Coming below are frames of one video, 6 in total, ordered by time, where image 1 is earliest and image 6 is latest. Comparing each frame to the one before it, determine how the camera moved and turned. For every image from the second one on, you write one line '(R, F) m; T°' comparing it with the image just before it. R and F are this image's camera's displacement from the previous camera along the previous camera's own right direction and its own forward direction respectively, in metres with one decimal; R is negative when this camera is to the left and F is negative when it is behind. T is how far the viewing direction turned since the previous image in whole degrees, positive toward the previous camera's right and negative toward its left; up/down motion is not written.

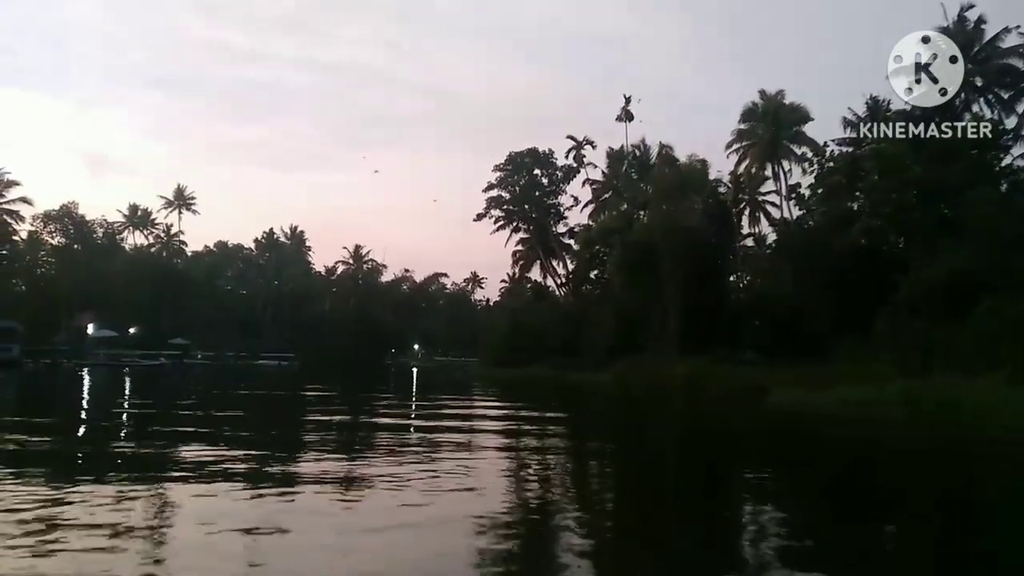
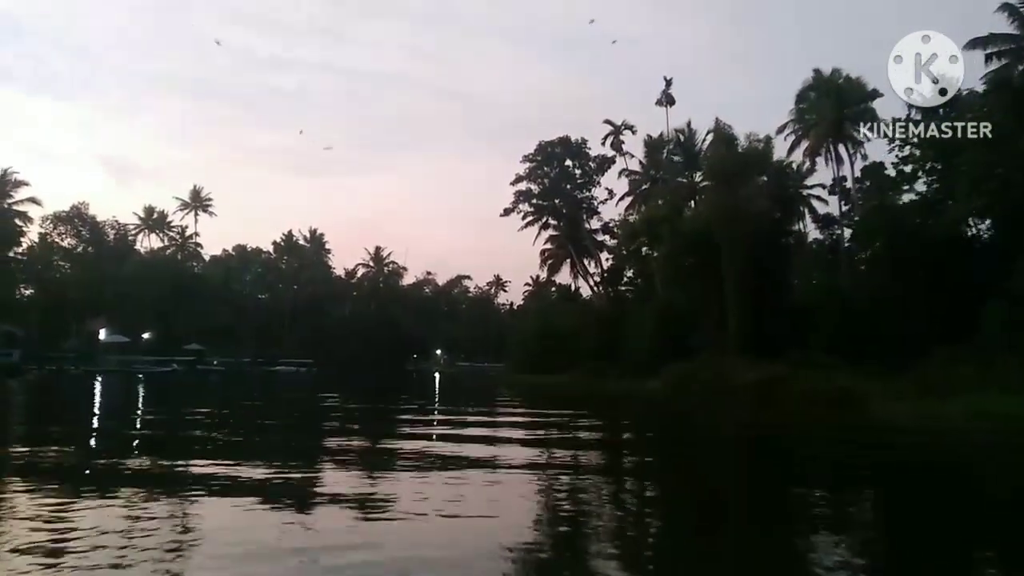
(-0.2, +1.3) m; -2°
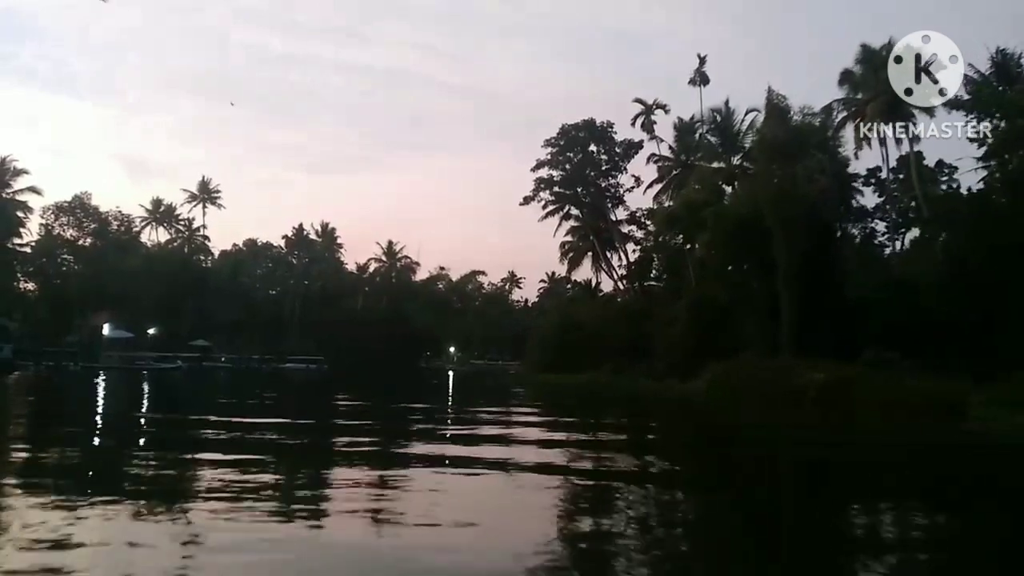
(-0.2, +1.0) m; -1°
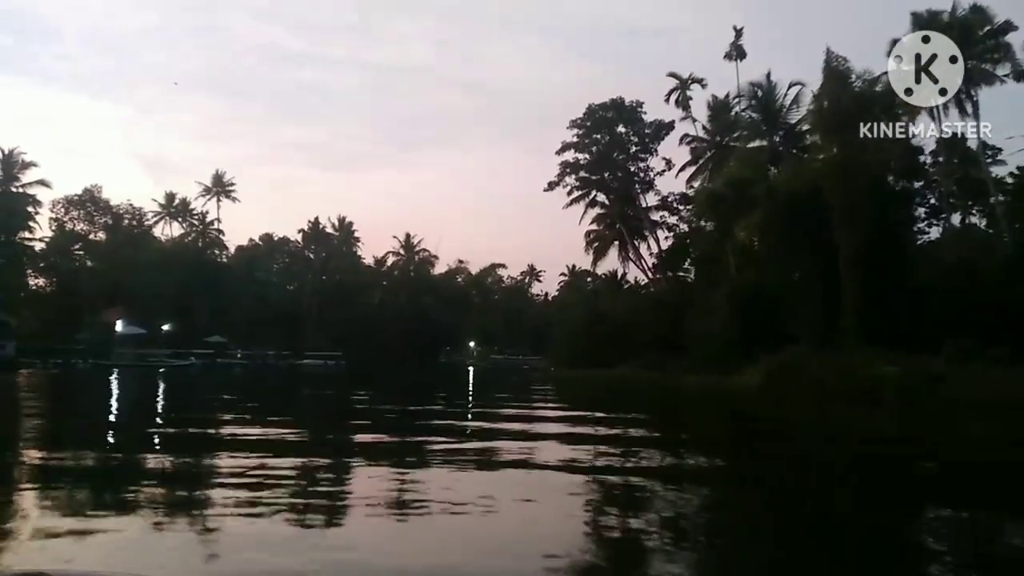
(-0.1, +0.8) m; -1°
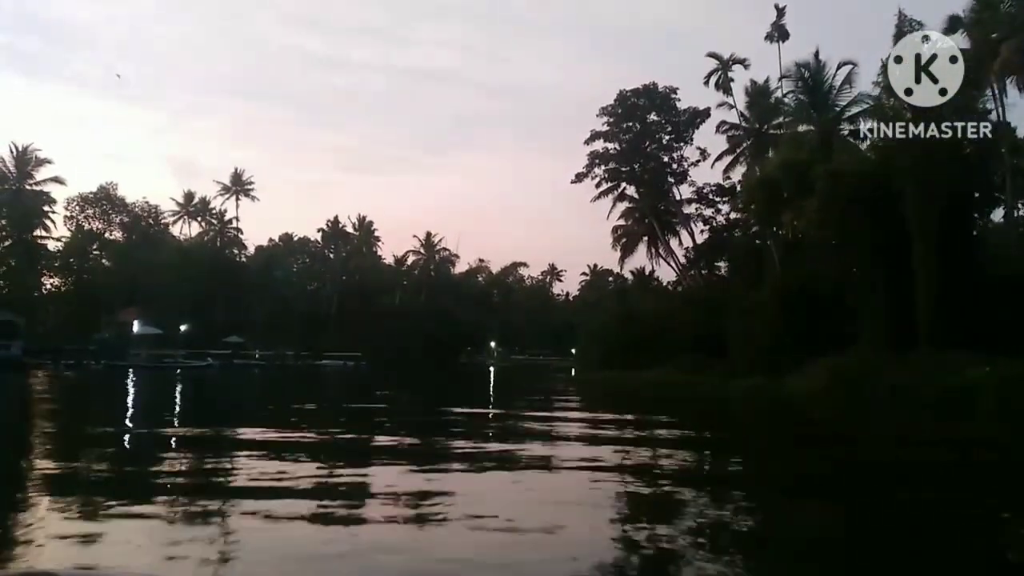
(-0.1, +0.7) m; -1°
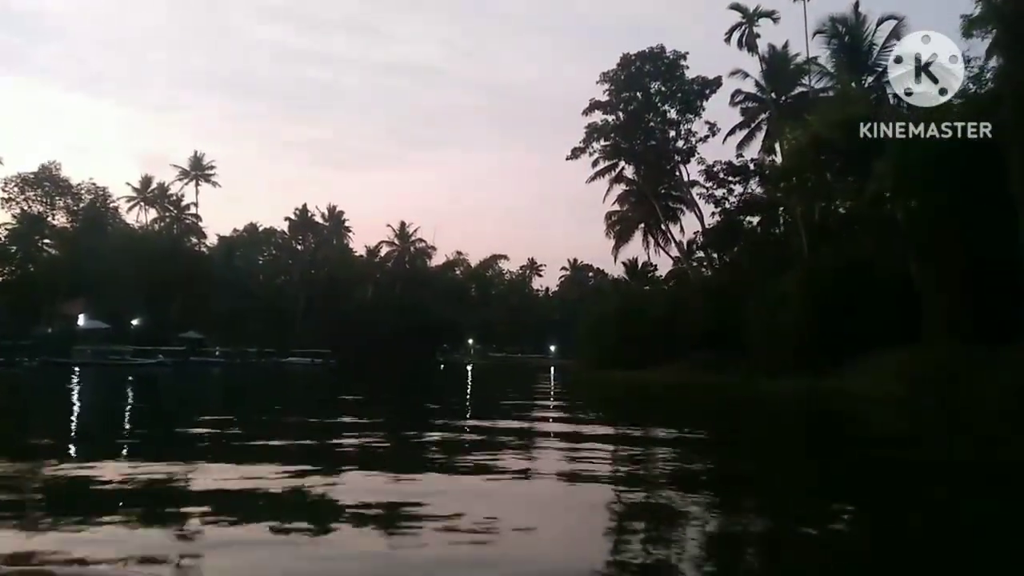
(-0.2, +1.6) m; +2°
